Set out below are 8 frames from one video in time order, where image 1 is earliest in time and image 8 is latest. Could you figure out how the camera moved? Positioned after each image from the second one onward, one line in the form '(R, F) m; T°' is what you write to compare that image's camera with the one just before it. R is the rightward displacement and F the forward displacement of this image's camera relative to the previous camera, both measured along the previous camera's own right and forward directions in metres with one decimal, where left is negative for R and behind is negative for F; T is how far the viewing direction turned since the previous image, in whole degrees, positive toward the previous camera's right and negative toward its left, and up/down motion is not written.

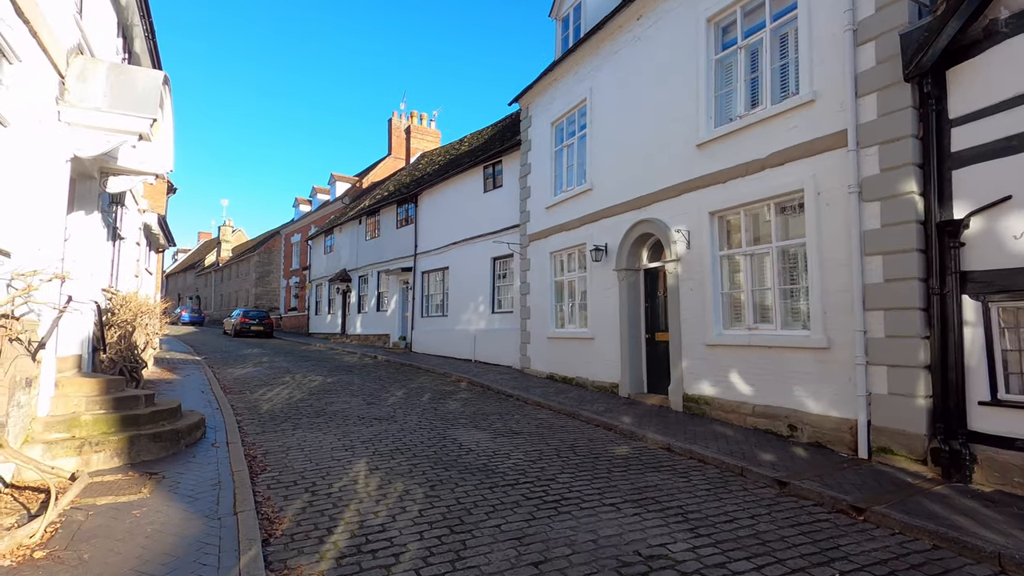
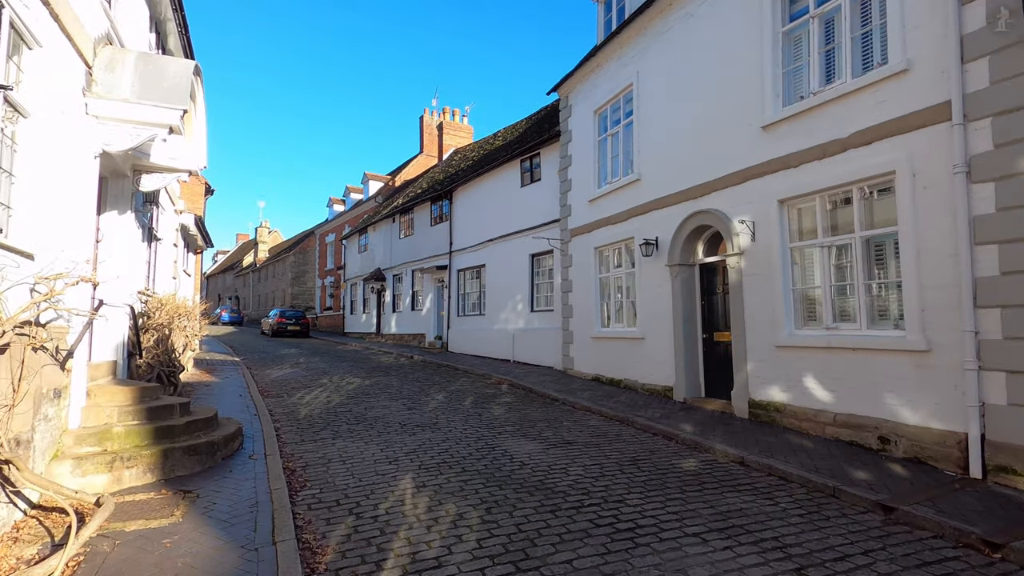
(-0.3, +0.5) m; -3°
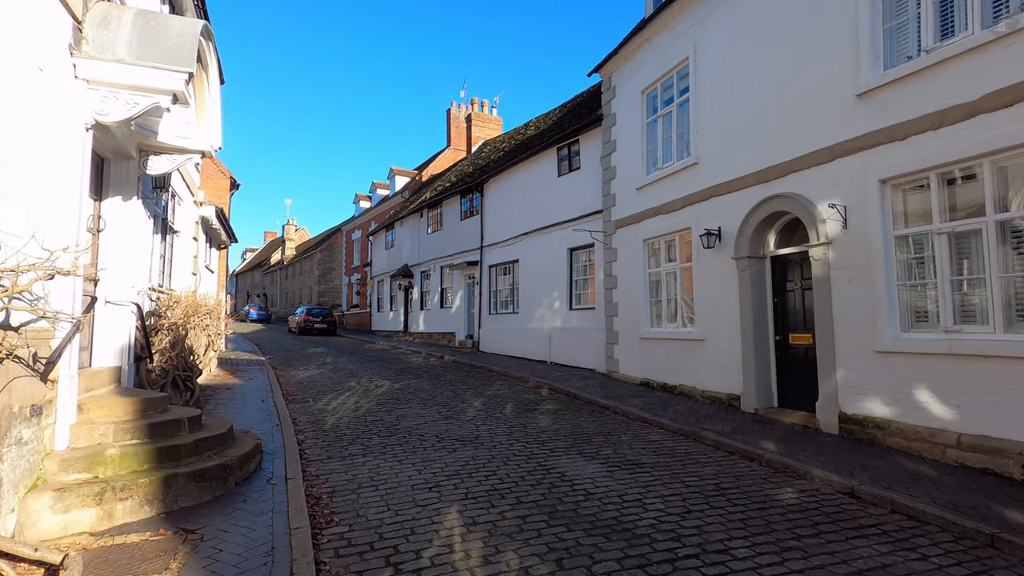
(-0.3, +0.9) m; -3°
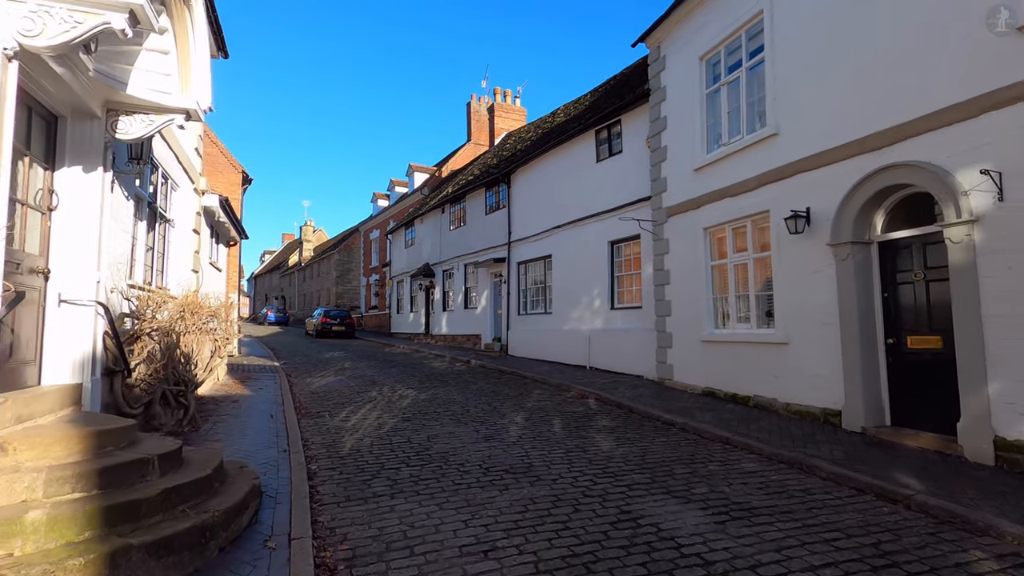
(-0.4, +1.3) m; -2°
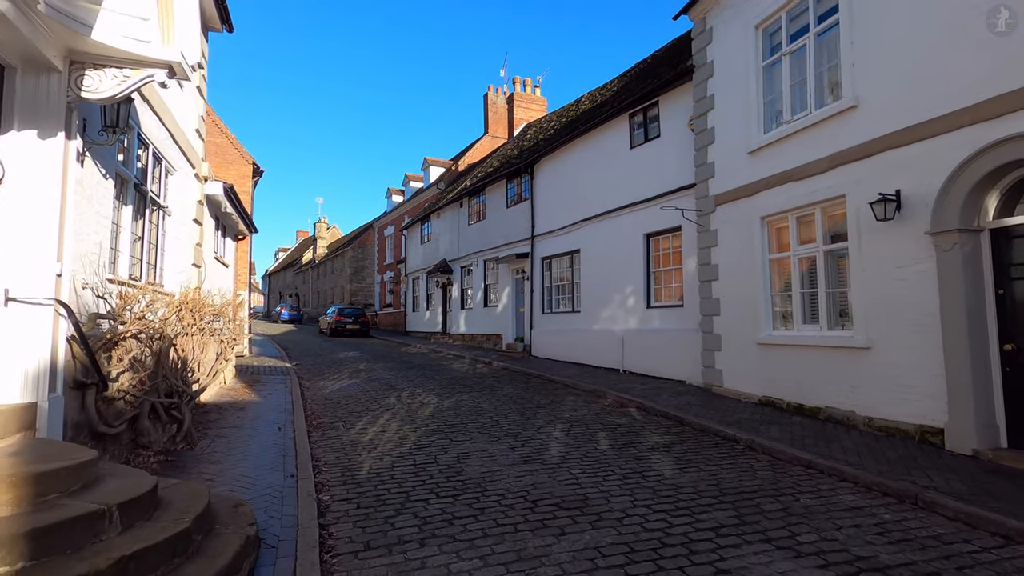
(-0.3, +1.0) m; -1°
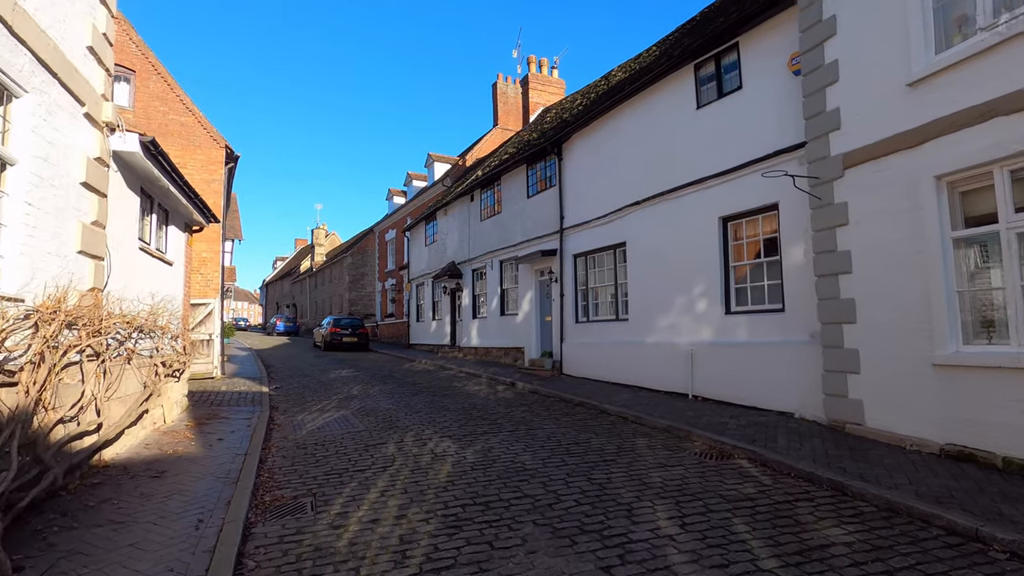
(-0.6, +2.8) m; 0°
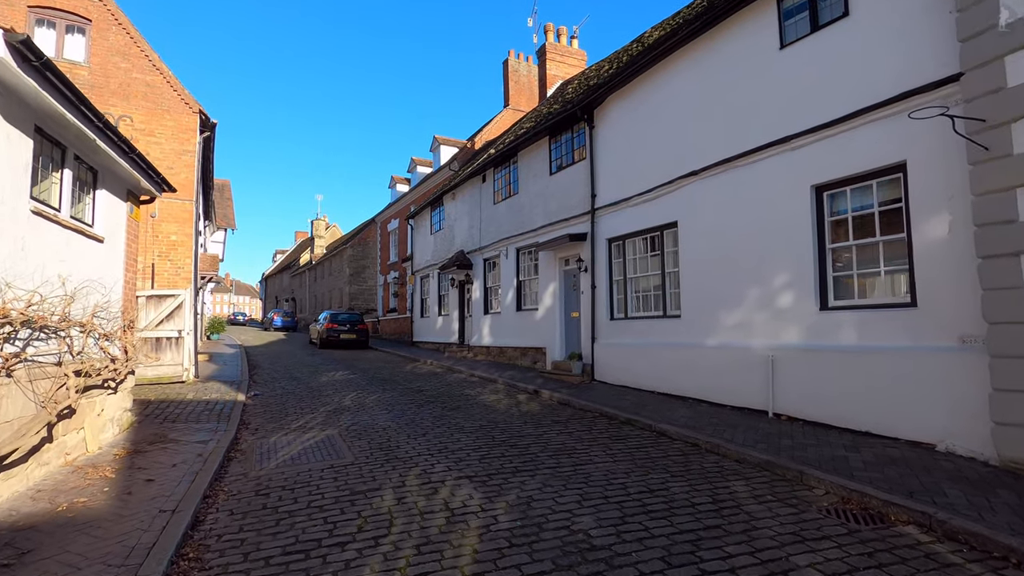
(-0.4, +2.0) m; 0°
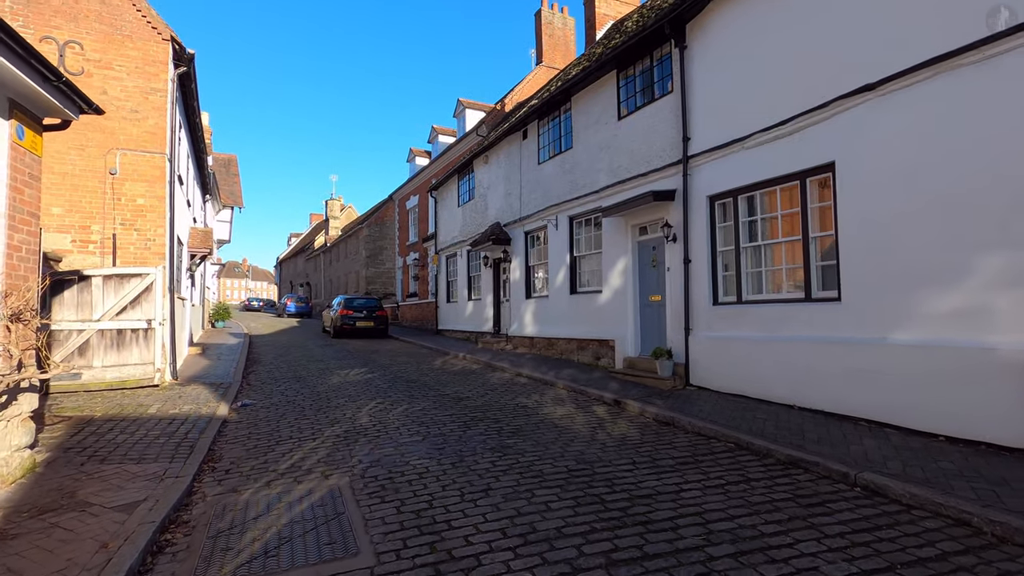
(-0.8, +2.7) m; -2°
